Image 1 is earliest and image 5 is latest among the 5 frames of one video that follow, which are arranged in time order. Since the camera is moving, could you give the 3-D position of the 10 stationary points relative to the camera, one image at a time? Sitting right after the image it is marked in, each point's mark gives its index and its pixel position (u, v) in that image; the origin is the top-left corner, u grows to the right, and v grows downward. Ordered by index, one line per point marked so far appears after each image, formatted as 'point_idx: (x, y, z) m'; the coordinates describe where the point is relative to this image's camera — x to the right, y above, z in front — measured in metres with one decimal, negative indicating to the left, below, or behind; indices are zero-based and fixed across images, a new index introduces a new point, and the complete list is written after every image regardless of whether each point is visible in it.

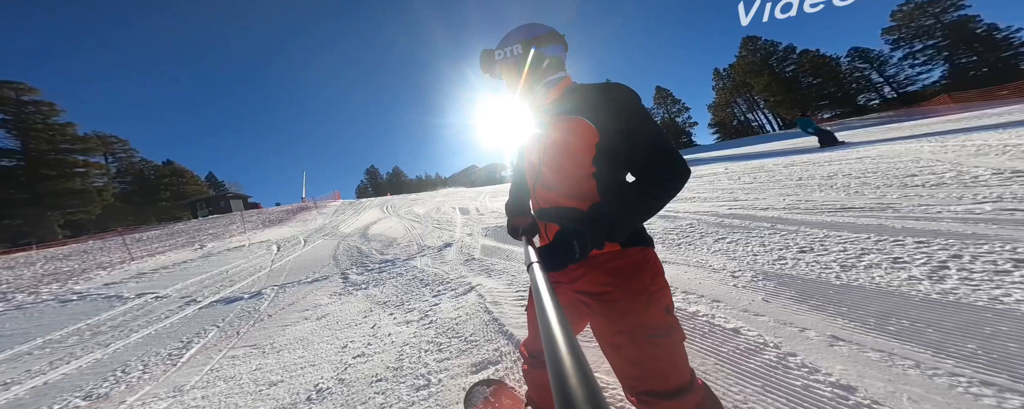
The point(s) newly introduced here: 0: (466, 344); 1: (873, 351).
0: (-0.4, -1.1, +2.3) m
1: (+1.5, -0.6, +1.2) m
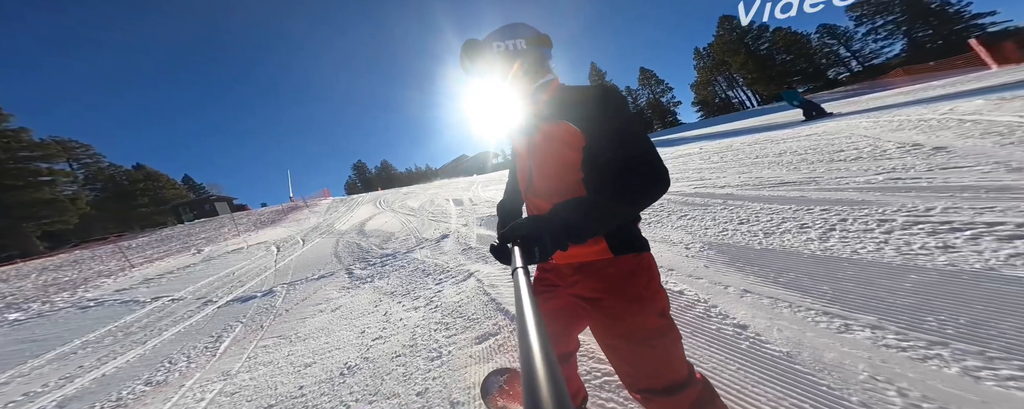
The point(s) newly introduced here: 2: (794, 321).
0: (-0.4, -1.1, +2.7) m
1: (+1.5, -0.5, +1.7) m
2: (+1.4, -0.6, +1.4) m
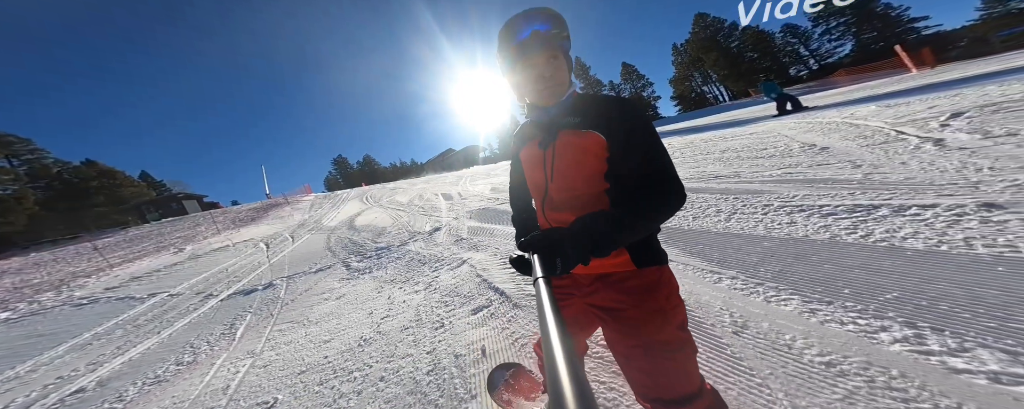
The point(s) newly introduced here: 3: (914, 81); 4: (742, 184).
0: (-0.5, -1.0, +3.3) m
1: (+1.4, -0.5, +2.3) m
2: (+1.3, -0.5, +2.0) m
3: (+11.2, +3.4, +8.2) m
4: (+2.7, +0.2, +3.4) m
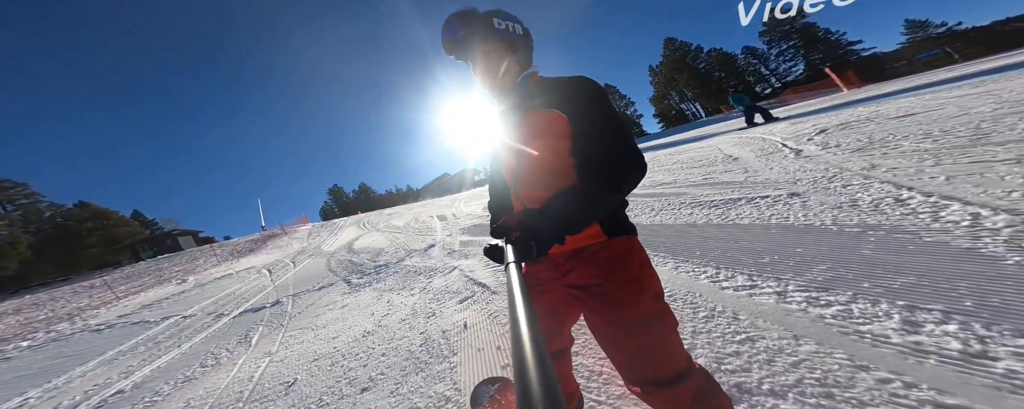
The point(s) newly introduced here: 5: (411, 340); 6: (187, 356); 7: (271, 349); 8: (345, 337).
0: (-0.8, -1.2, +3.8) m
1: (+1.1, -0.5, +2.9) m
2: (+1.0, -0.5, +2.7) m
3: (+10.7, +3.4, +9.1) m
4: (+2.4, +0.2, +4.1) m
5: (-1.0, -1.4, +2.9) m
6: (-5.1, -2.4, +4.5) m
7: (-3.3, -2.0, +4.0) m
8: (-2.1, -1.7, +3.7) m
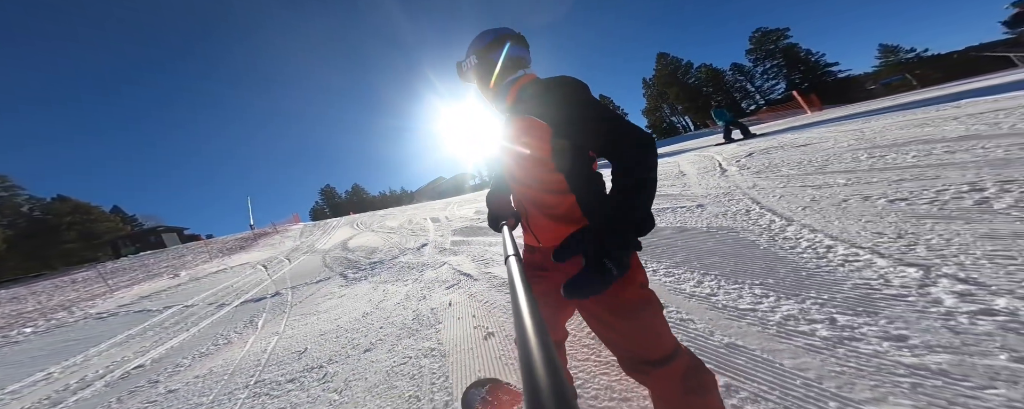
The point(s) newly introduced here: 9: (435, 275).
0: (-1.1, -1.2, +4.4) m
1: (+0.8, -0.5, +3.5) m
2: (+0.8, -0.5, +3.3) m
3: (+10.4, +3.0, +10.0) m
4: (+2.2, +0.1, +4.7) m
5: (-1.3, -1.3, +3.4) m
6: (-5.4, -2.3, +5.0) m
7: (-3.6, -1.9, +4.5) m
8: (-2.4, -1.6, +4.2) m
9: (-1.3, -1.2, +5.0) m
